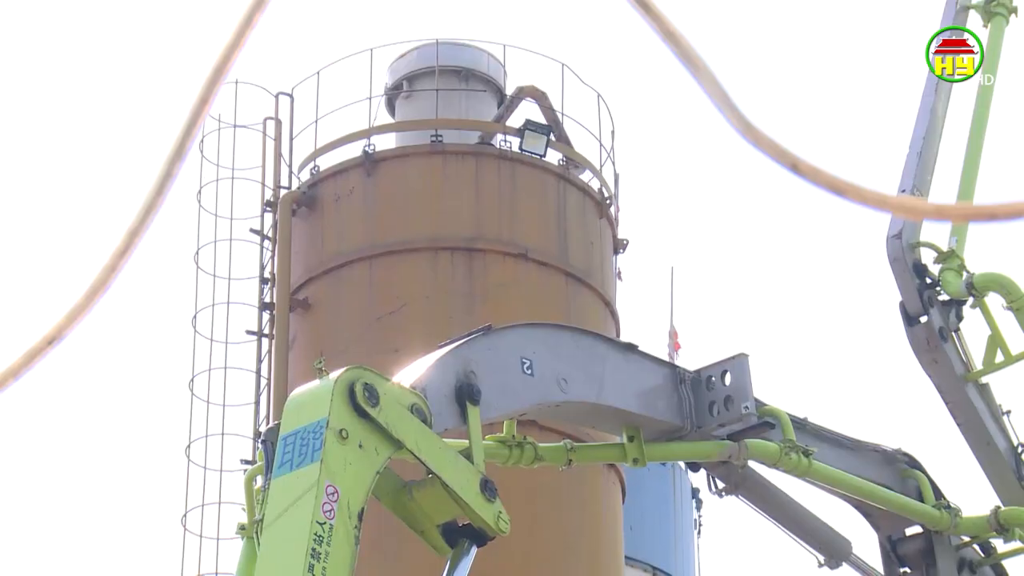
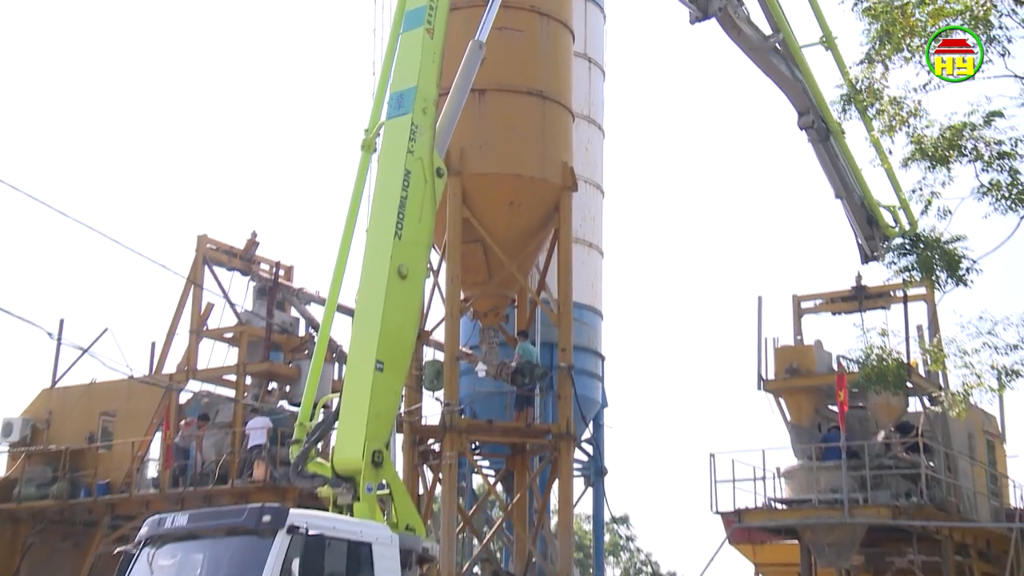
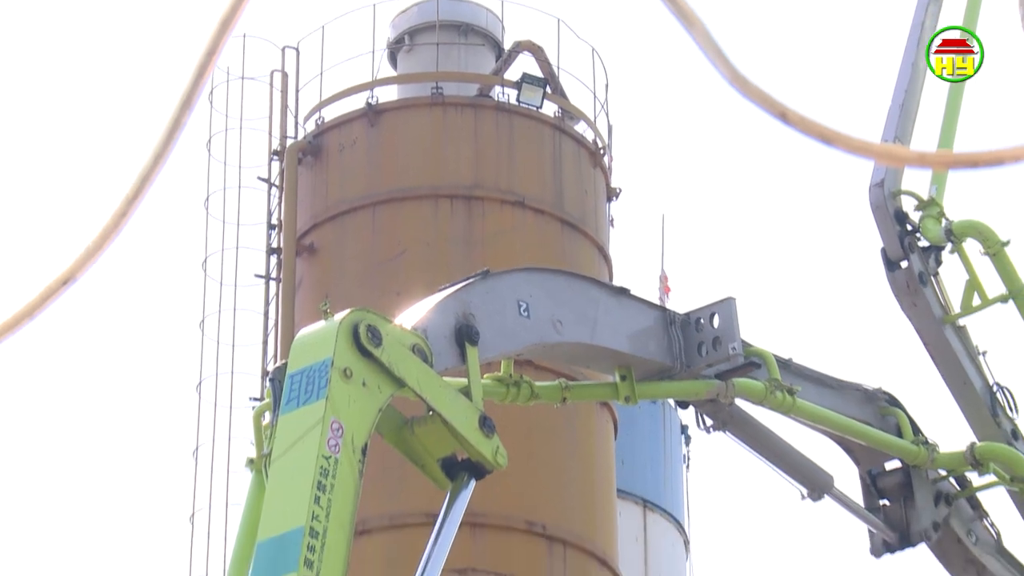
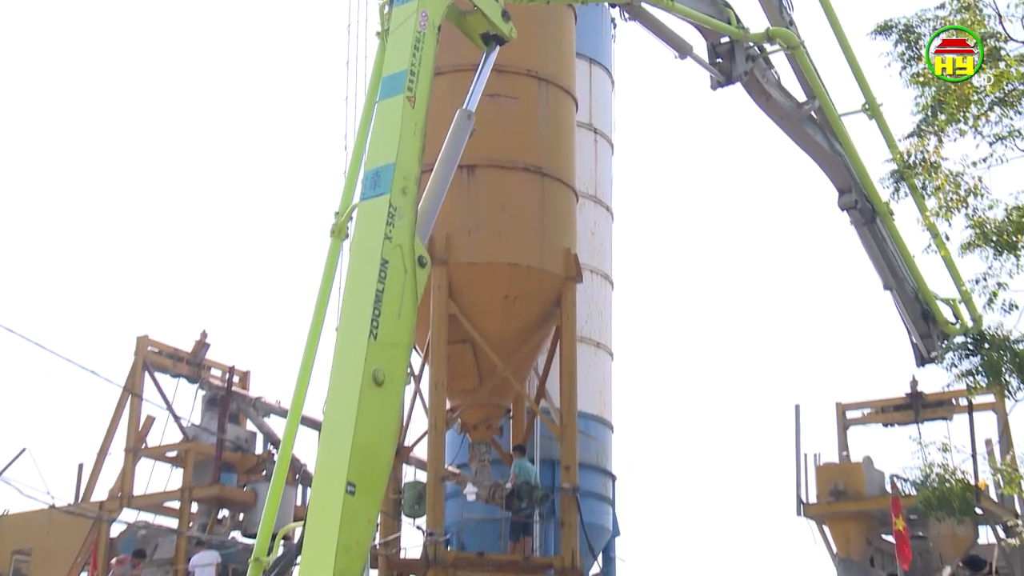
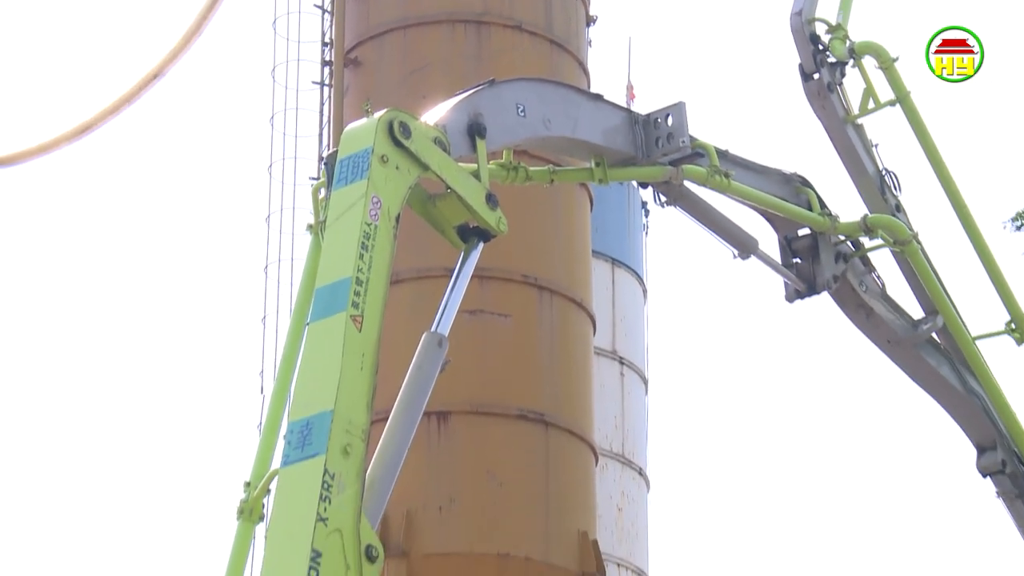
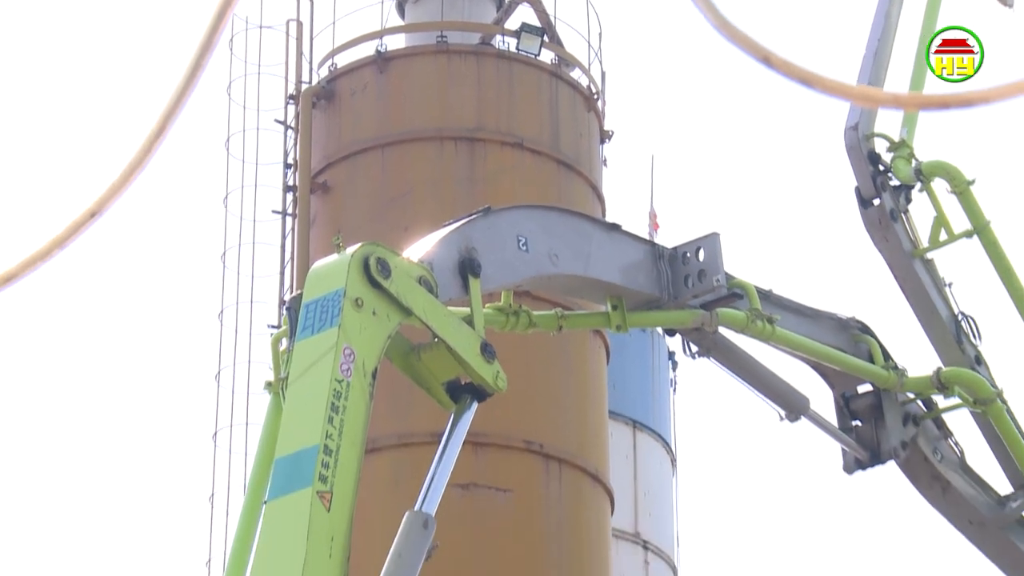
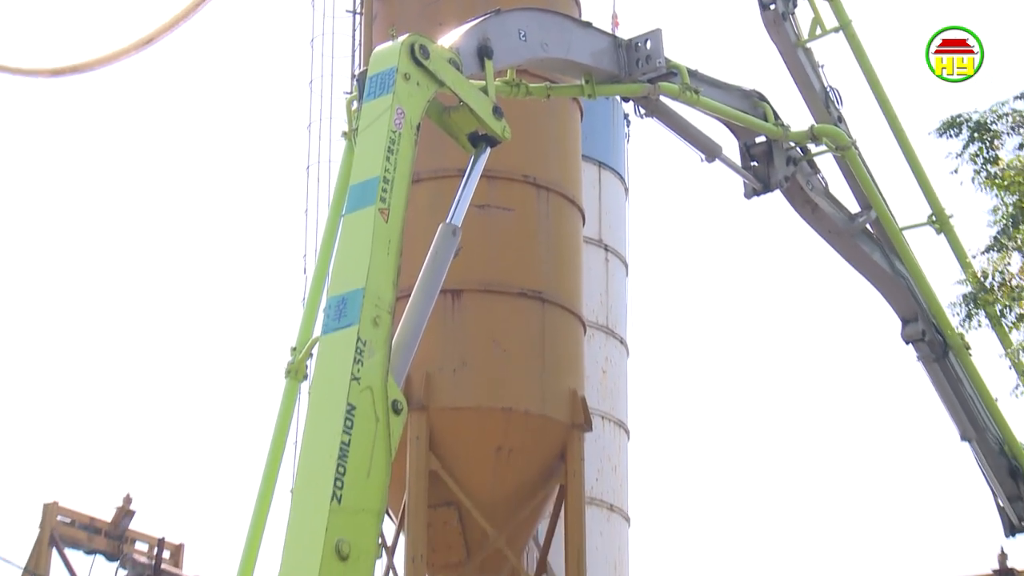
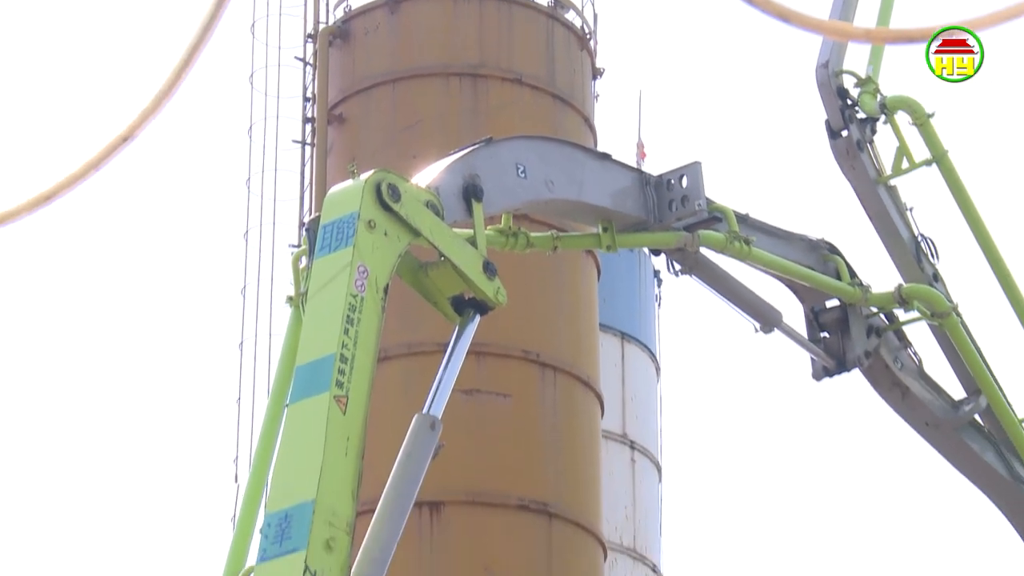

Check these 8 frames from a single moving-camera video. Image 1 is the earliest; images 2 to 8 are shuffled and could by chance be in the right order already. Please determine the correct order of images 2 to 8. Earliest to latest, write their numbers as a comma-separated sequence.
3, 6, 8, 5, 7, 4, 2
